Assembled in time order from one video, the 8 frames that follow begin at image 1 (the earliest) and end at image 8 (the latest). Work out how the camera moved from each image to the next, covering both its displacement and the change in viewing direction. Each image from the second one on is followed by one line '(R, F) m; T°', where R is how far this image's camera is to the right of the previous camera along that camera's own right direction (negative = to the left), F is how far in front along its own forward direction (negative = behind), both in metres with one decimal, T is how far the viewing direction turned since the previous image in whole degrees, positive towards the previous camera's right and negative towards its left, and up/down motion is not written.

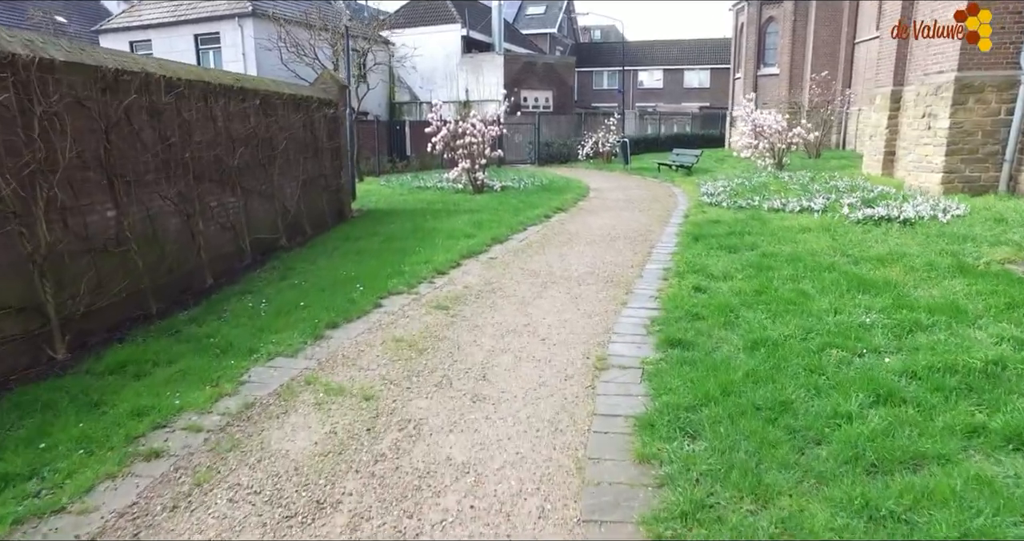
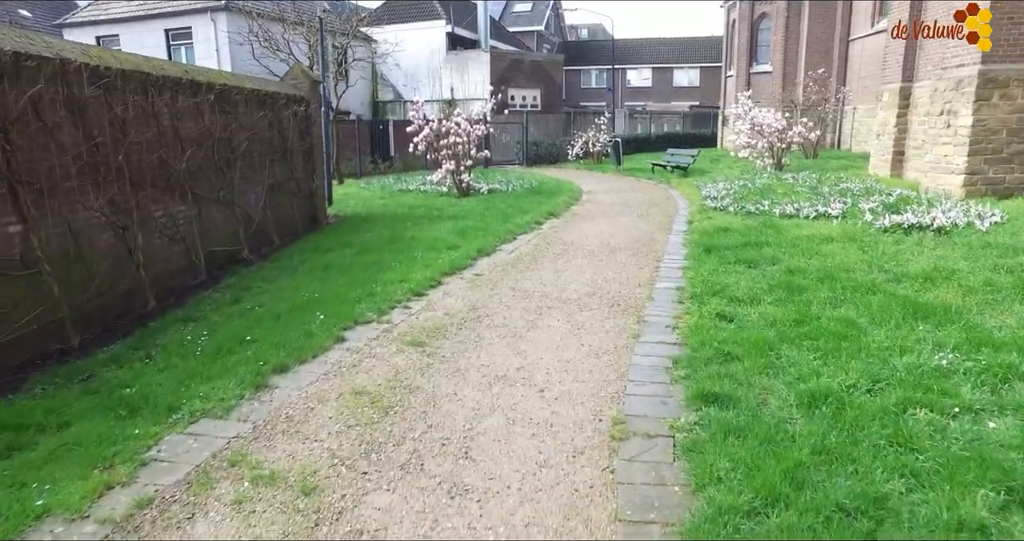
(0.0, +1.0) m; +1°
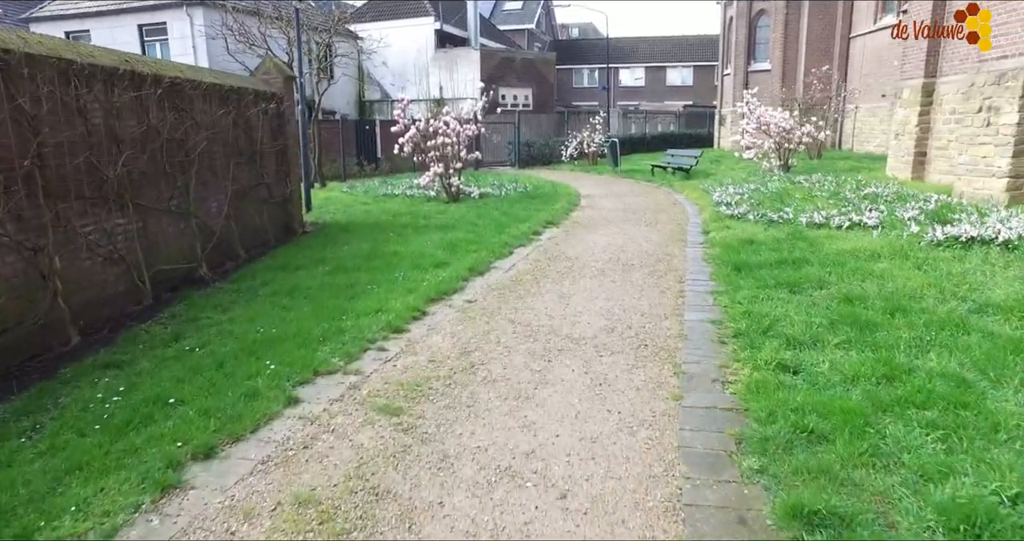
(-0.1, +1.1) m; +1°
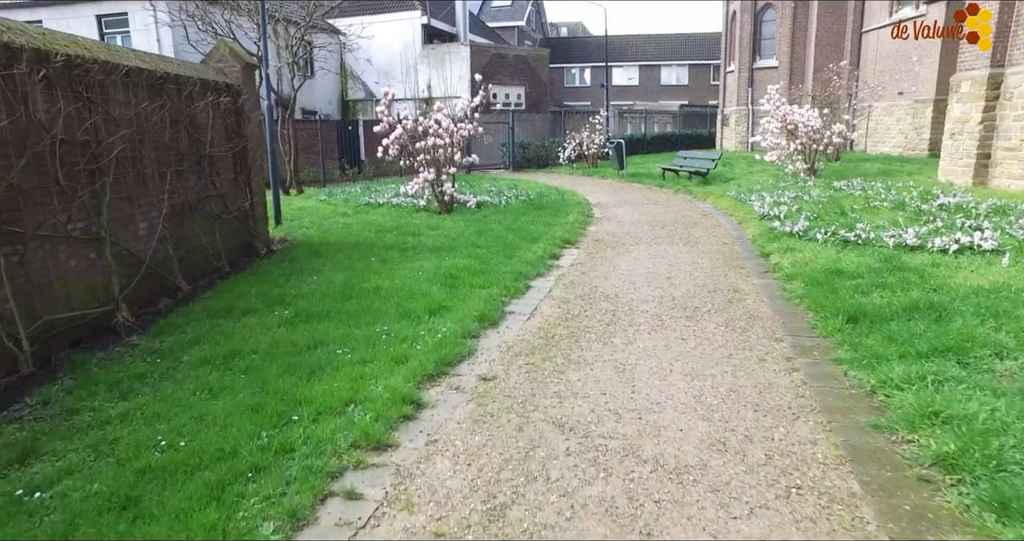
(-0.3, +1.9) m; +1°
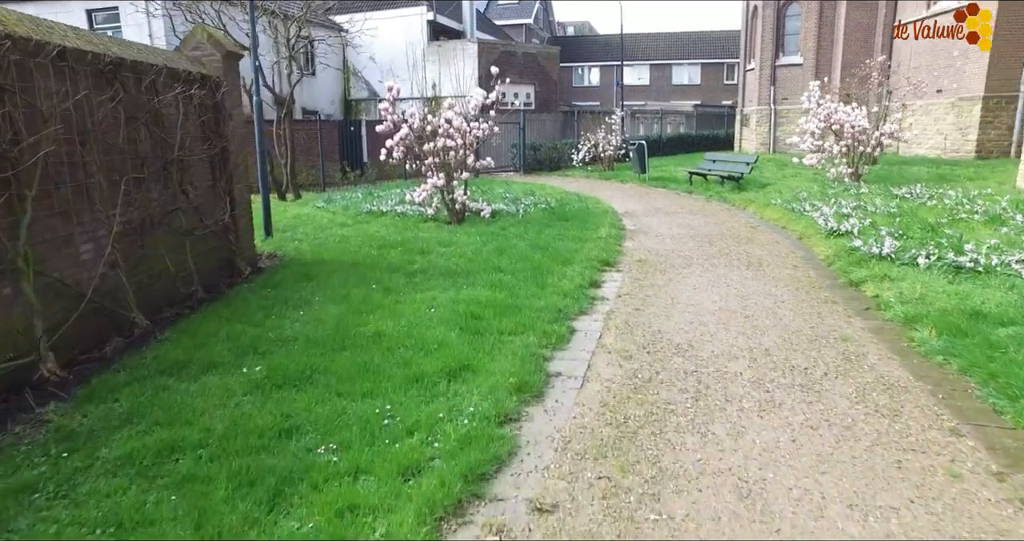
(-0.3, +1.5) m; 0°
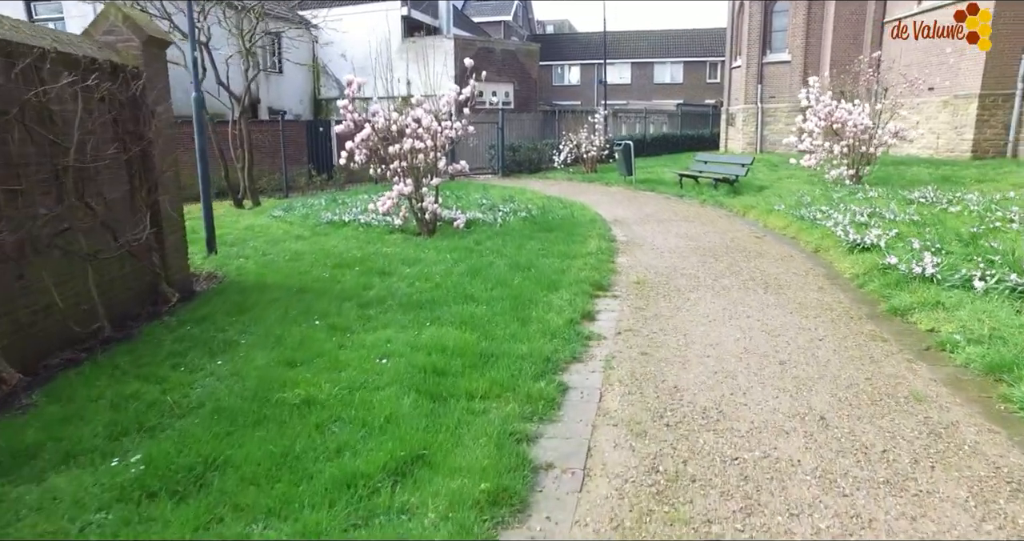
(+0.1, +1.2) m; +2°
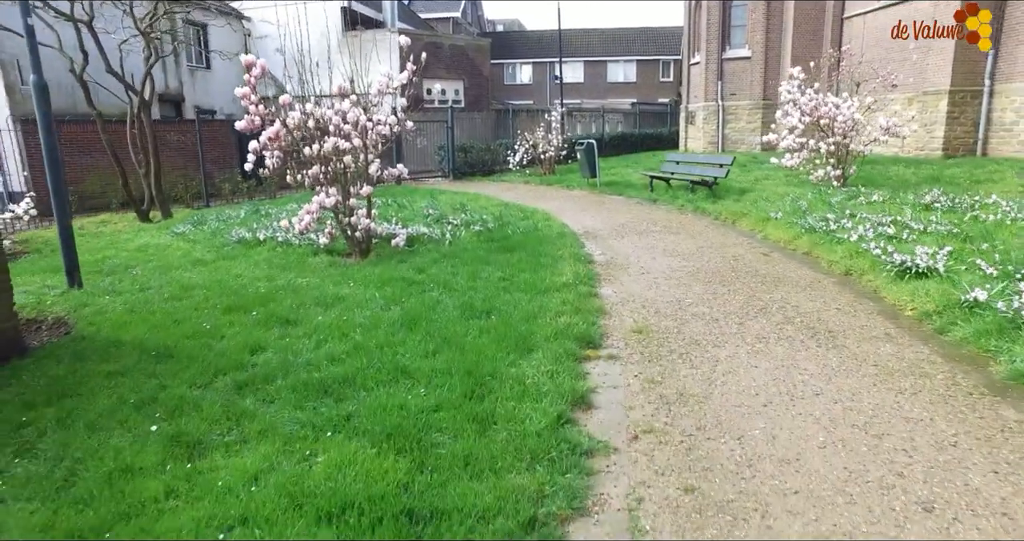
(0.0, +1.9) m; +4°
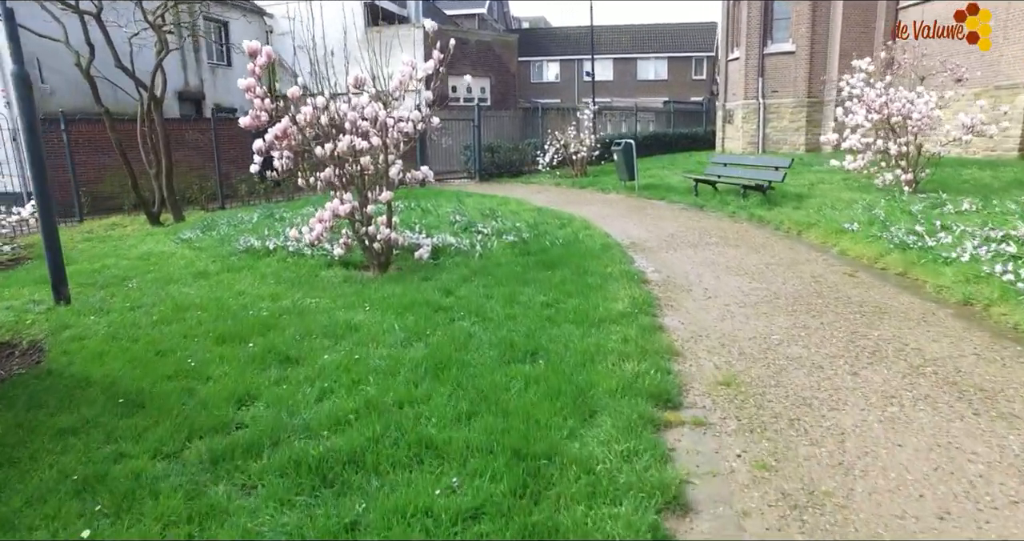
(-0.2, +1.0) m; -2°
